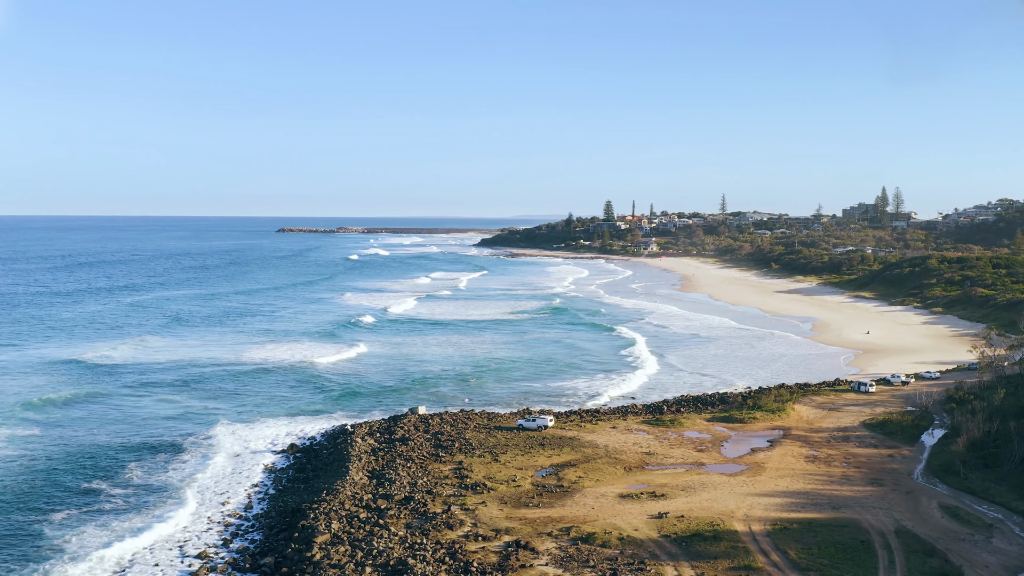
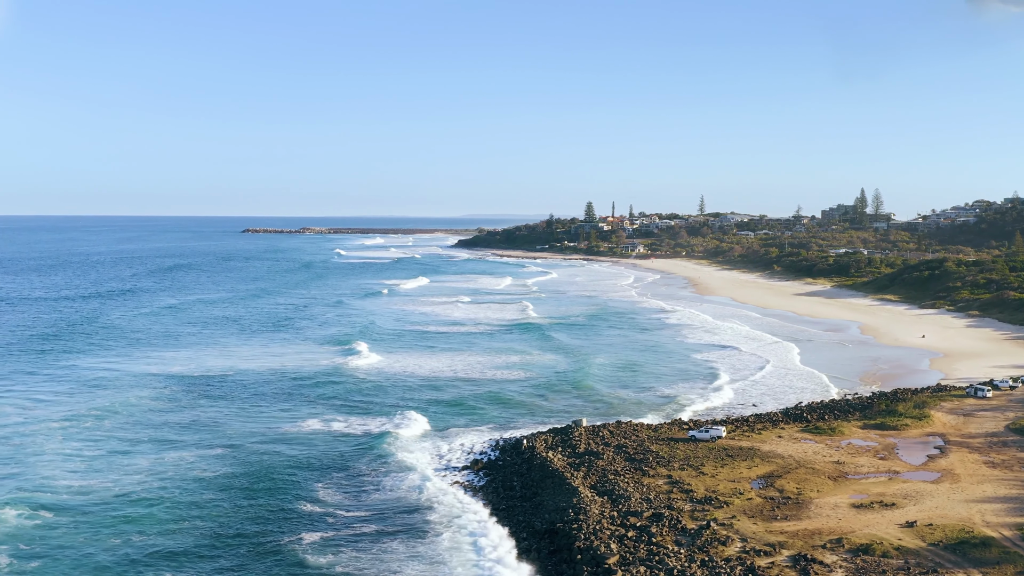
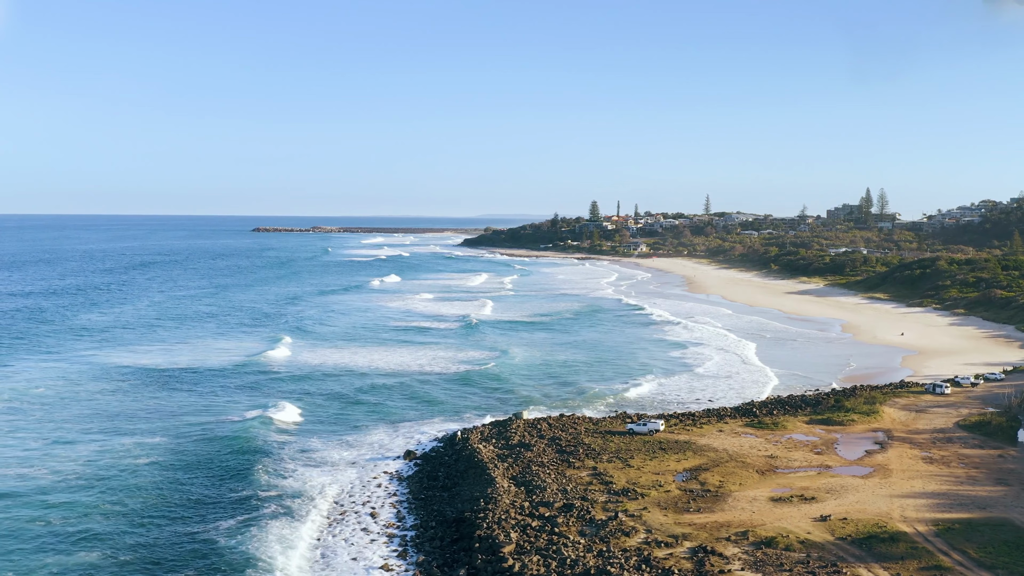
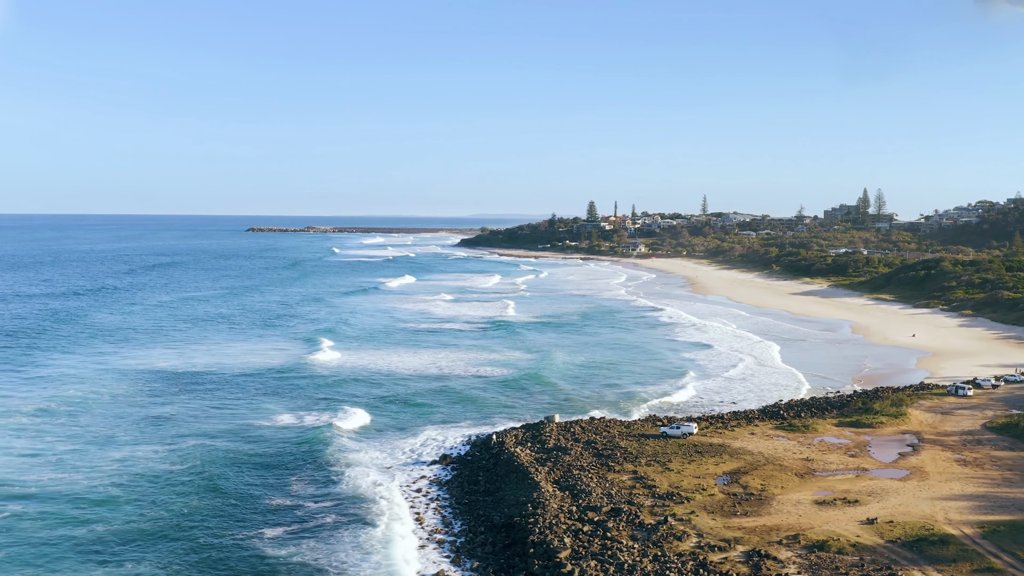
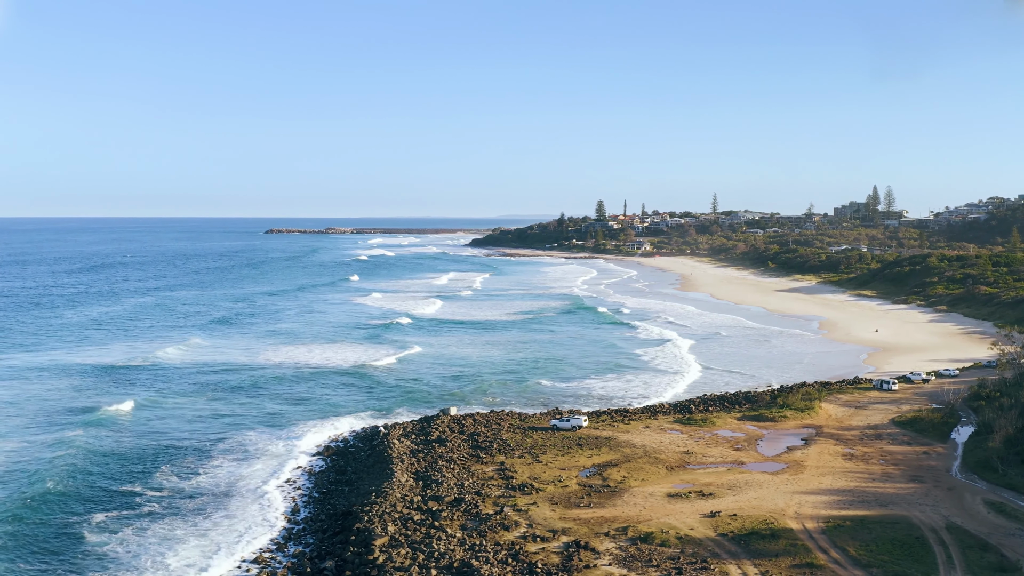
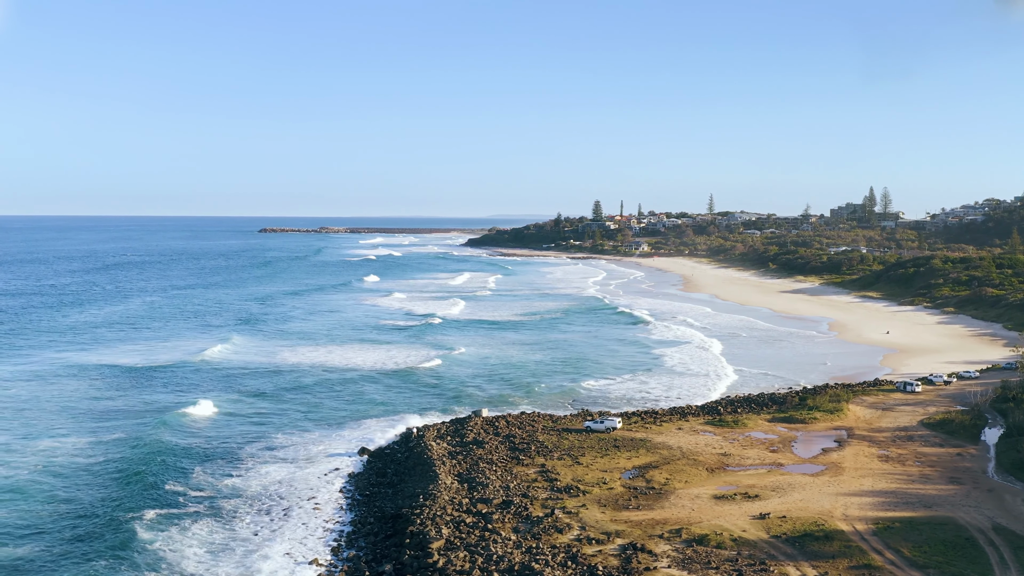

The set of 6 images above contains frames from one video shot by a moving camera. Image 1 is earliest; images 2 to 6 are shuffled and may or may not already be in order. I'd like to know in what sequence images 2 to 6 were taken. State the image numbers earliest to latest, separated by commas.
5, 6, 3, 4, 2
